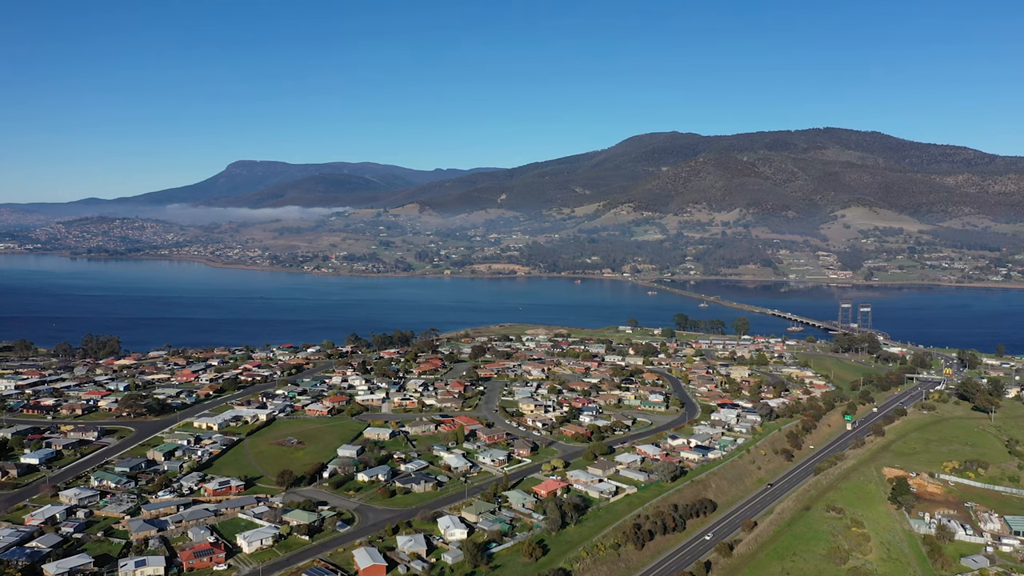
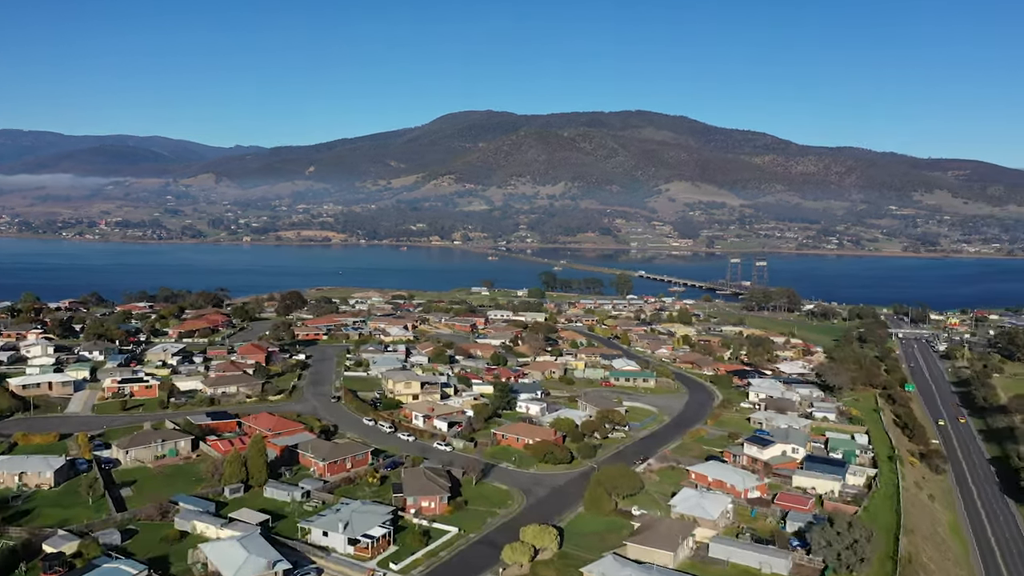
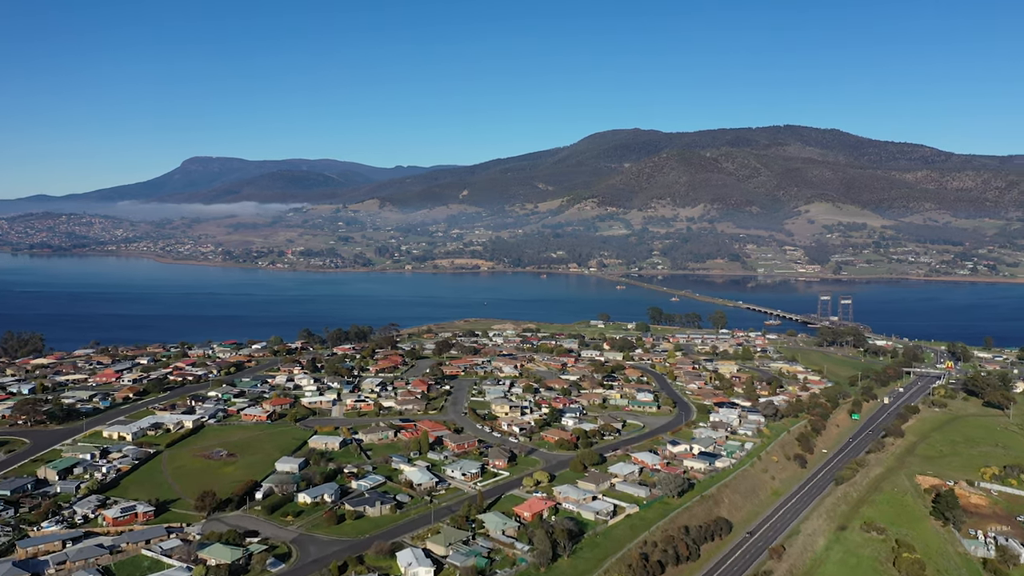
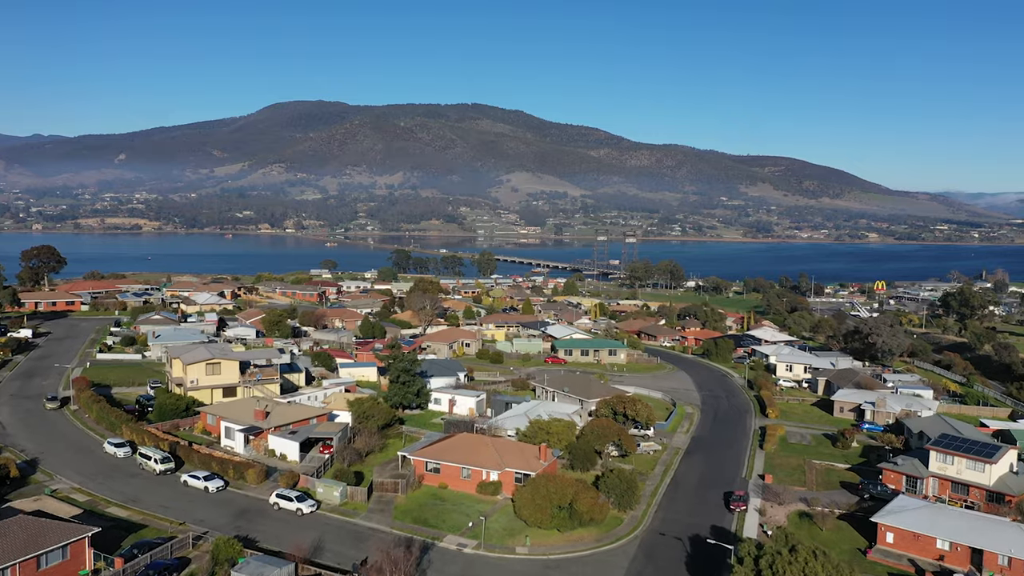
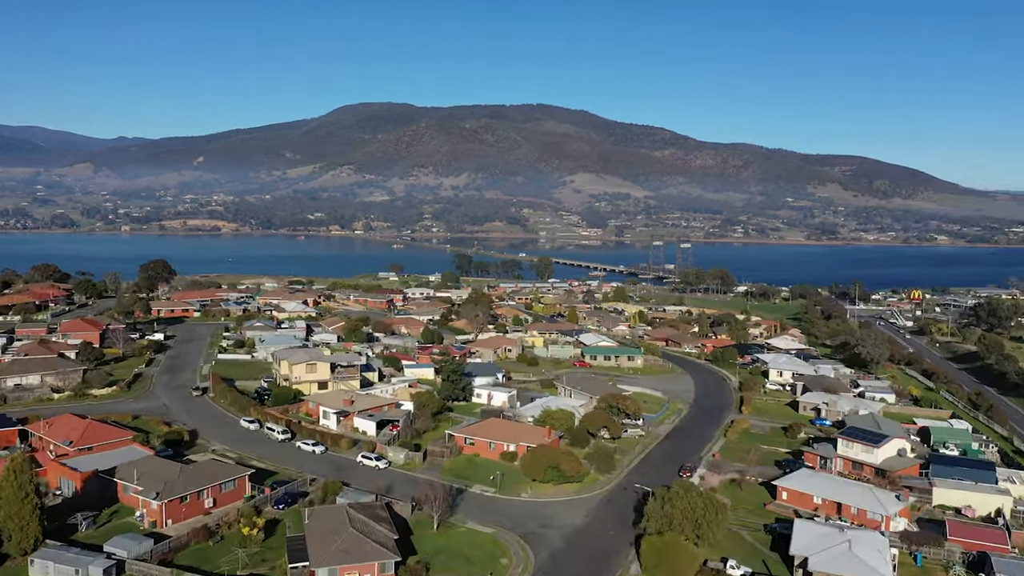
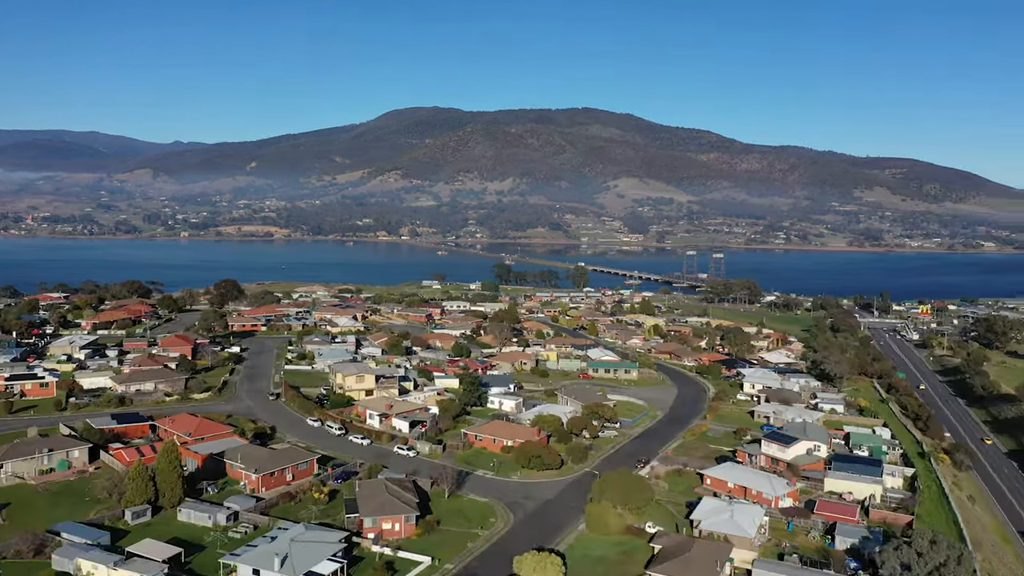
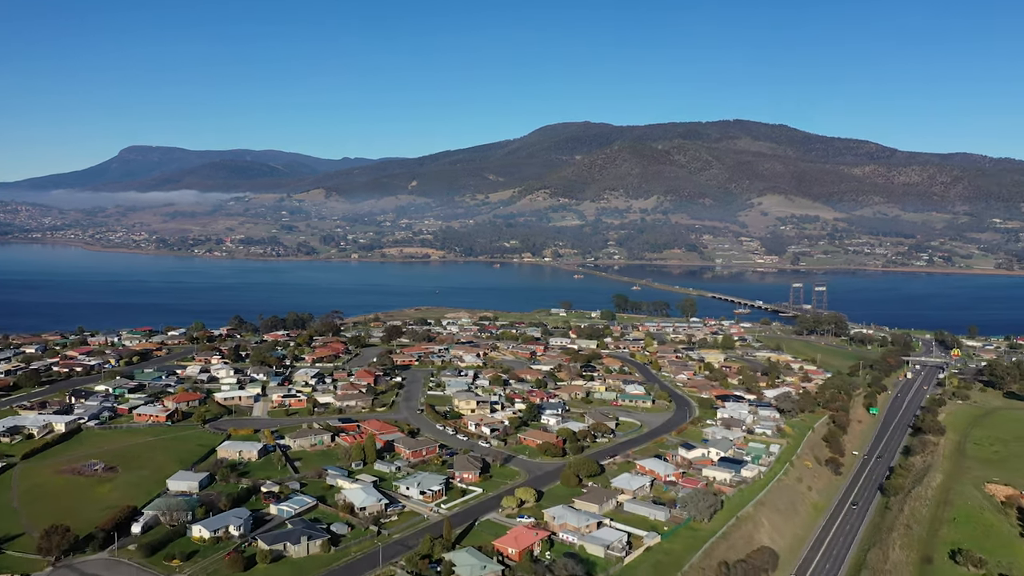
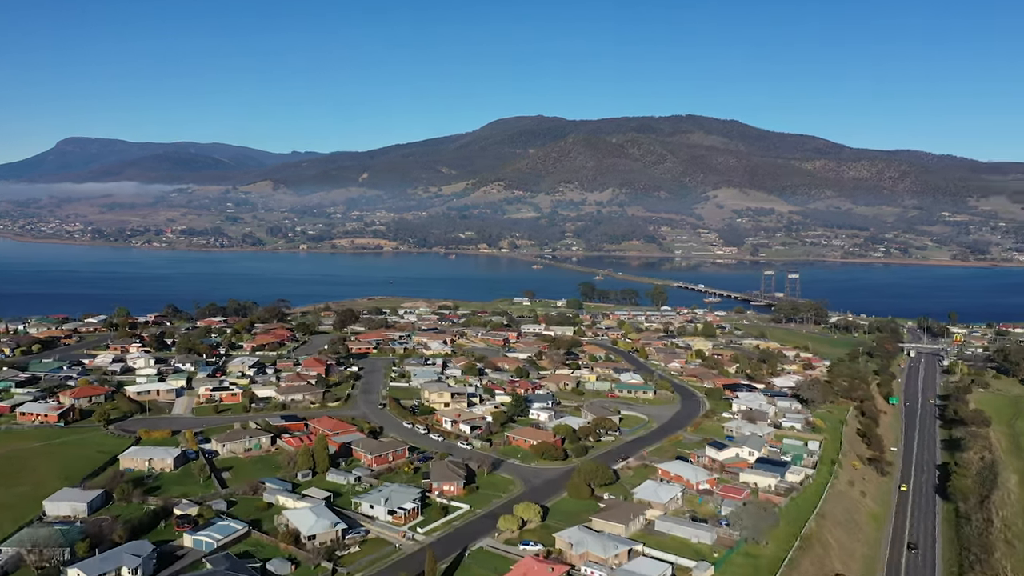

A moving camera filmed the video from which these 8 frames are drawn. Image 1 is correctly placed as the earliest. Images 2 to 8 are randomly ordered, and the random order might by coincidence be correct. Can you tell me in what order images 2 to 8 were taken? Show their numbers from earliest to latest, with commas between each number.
3, 7, 8, 2, 6, 5, 4
